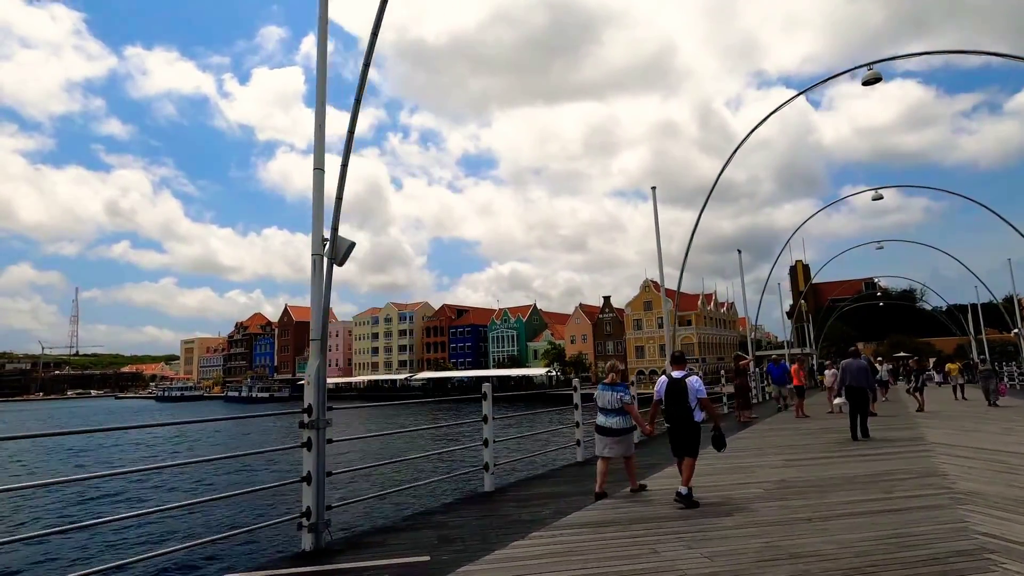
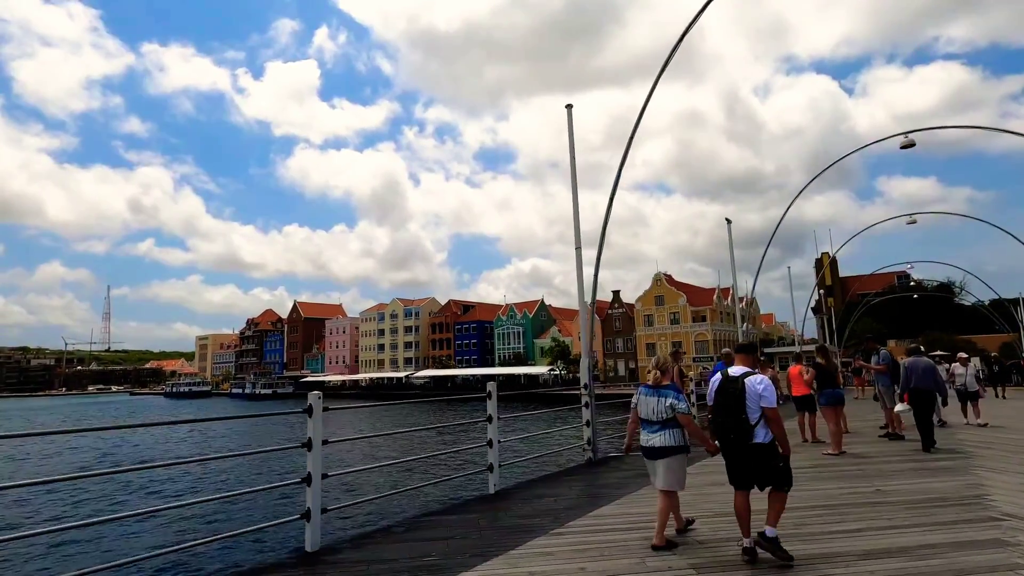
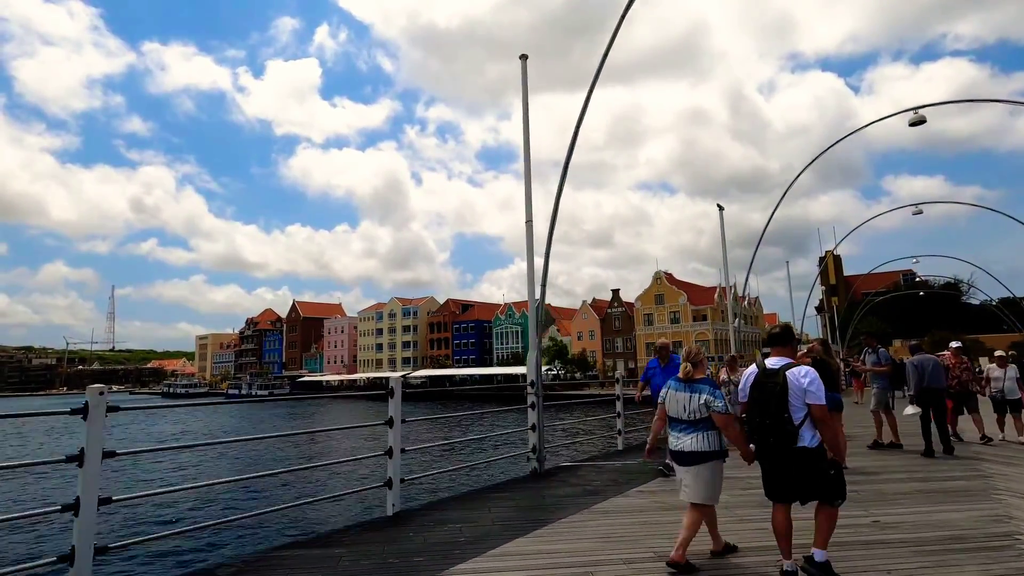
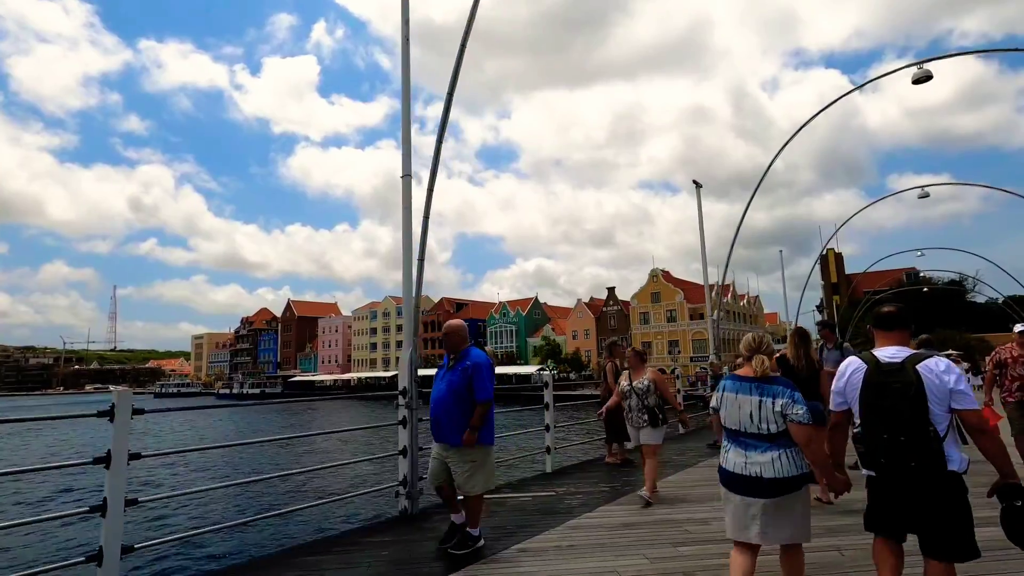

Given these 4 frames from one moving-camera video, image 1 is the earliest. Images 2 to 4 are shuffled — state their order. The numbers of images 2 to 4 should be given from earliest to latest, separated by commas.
2, 3, 4
